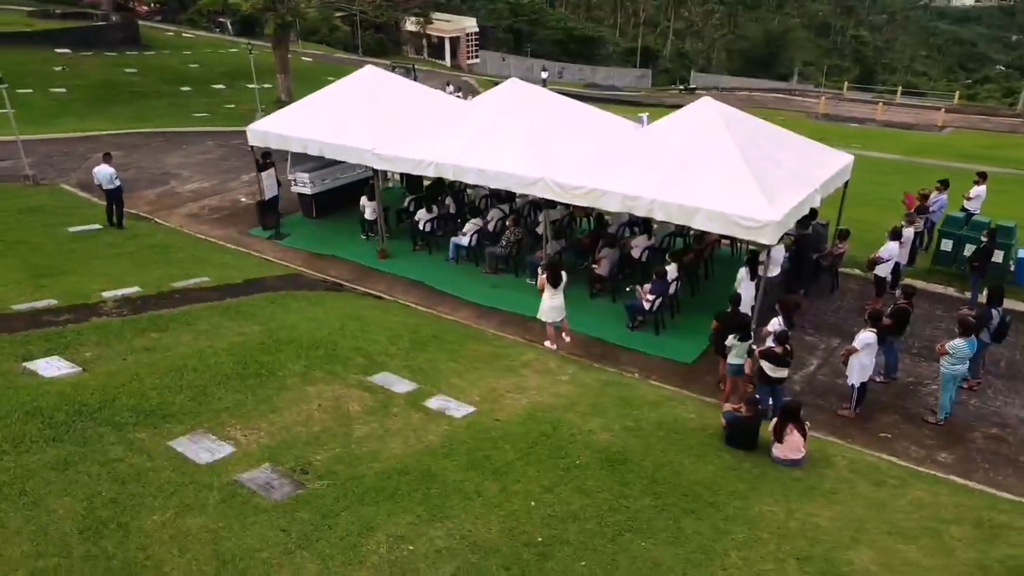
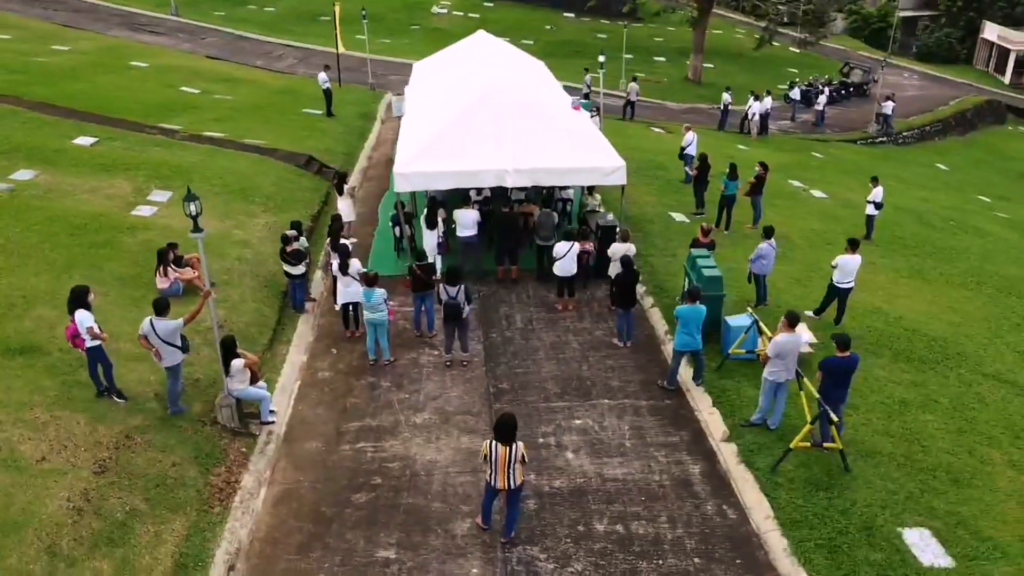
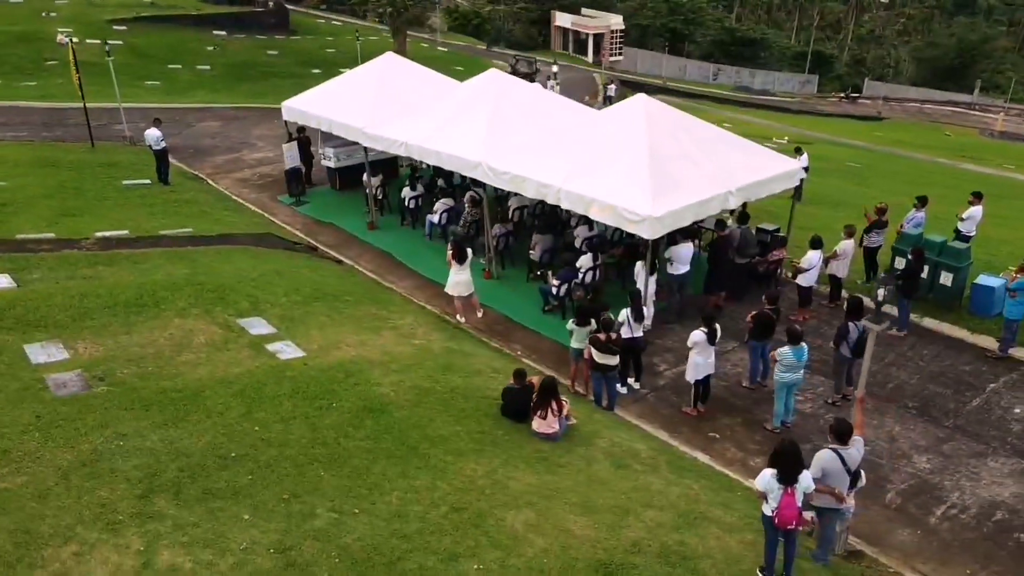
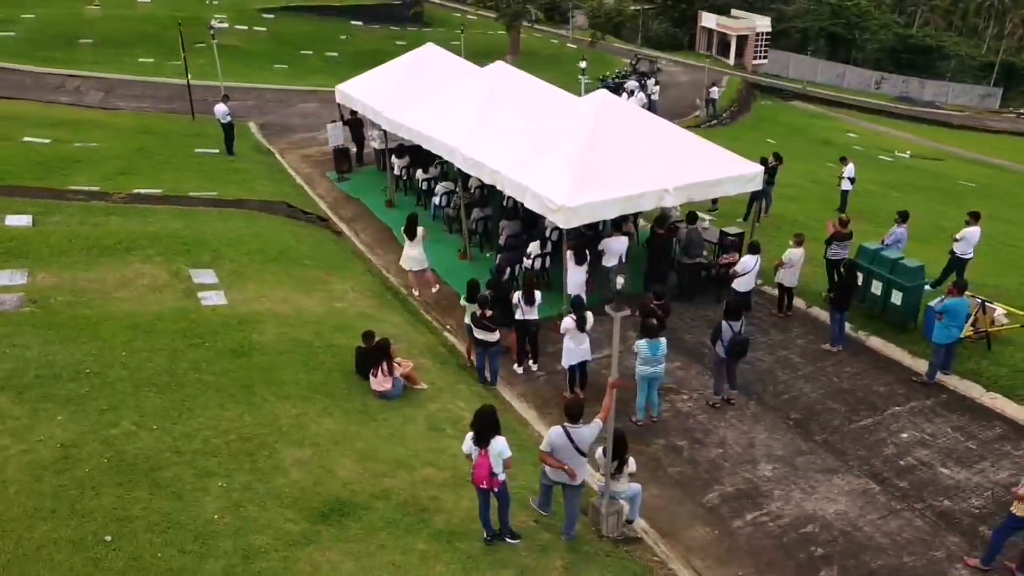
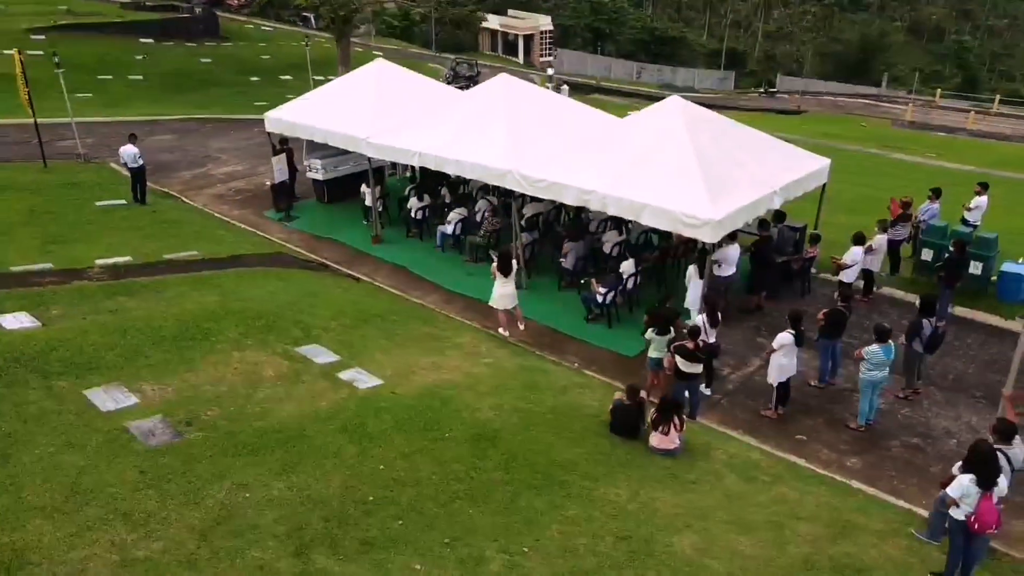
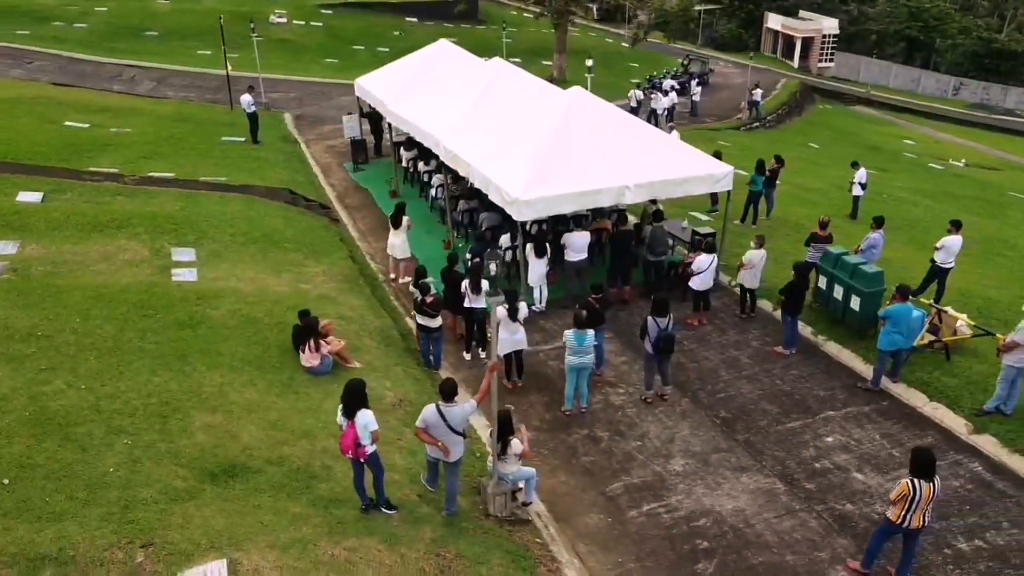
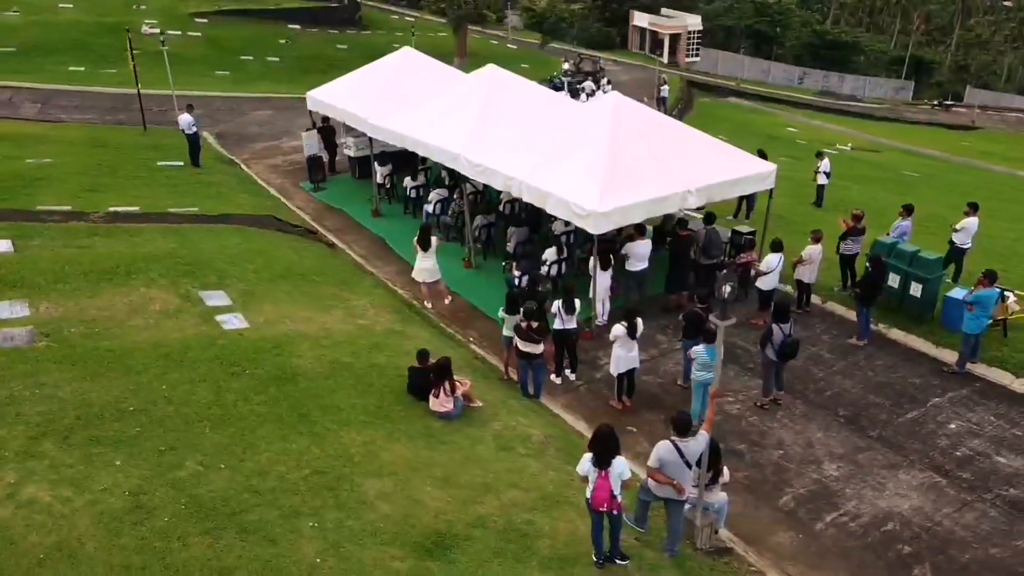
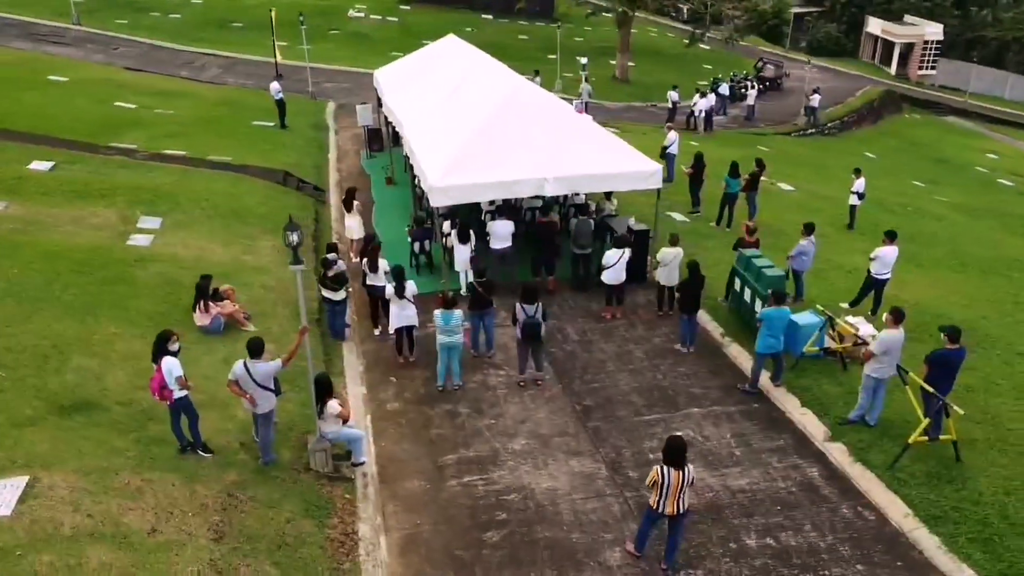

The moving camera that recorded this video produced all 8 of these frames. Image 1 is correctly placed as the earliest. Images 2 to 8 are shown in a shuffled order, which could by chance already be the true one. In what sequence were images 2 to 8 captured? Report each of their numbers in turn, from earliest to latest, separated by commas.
5, 3, 7, 4, 6, 8, 2
